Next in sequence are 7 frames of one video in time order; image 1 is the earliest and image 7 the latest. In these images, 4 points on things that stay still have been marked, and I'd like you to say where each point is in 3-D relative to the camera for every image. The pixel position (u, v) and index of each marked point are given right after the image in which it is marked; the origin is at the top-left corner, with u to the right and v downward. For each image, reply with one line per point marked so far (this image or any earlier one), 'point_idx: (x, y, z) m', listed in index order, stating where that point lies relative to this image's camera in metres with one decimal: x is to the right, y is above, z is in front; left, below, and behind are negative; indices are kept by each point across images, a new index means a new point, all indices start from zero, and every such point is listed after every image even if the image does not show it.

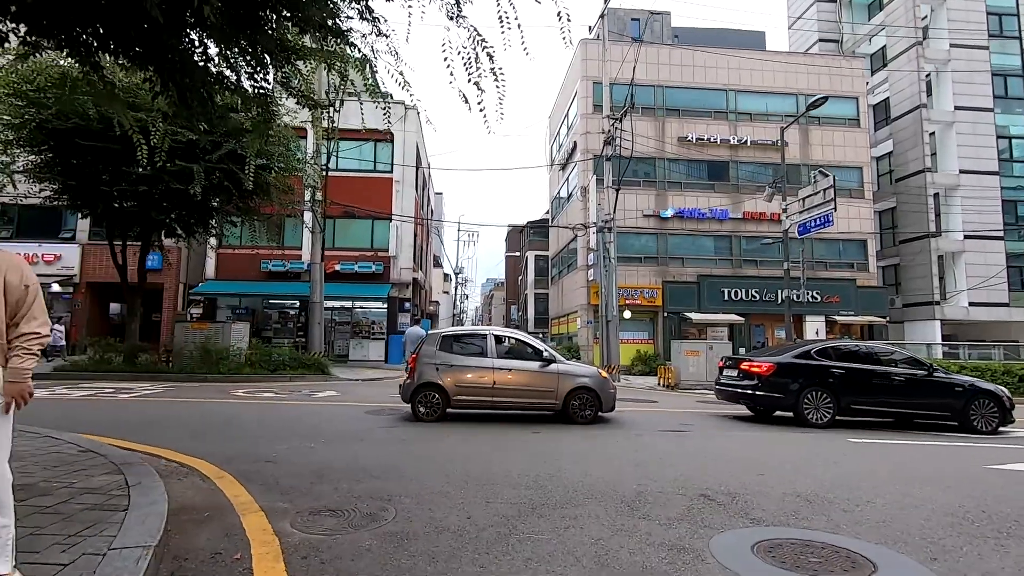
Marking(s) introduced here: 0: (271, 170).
0: (-7.9, +3.9, +17.8) m
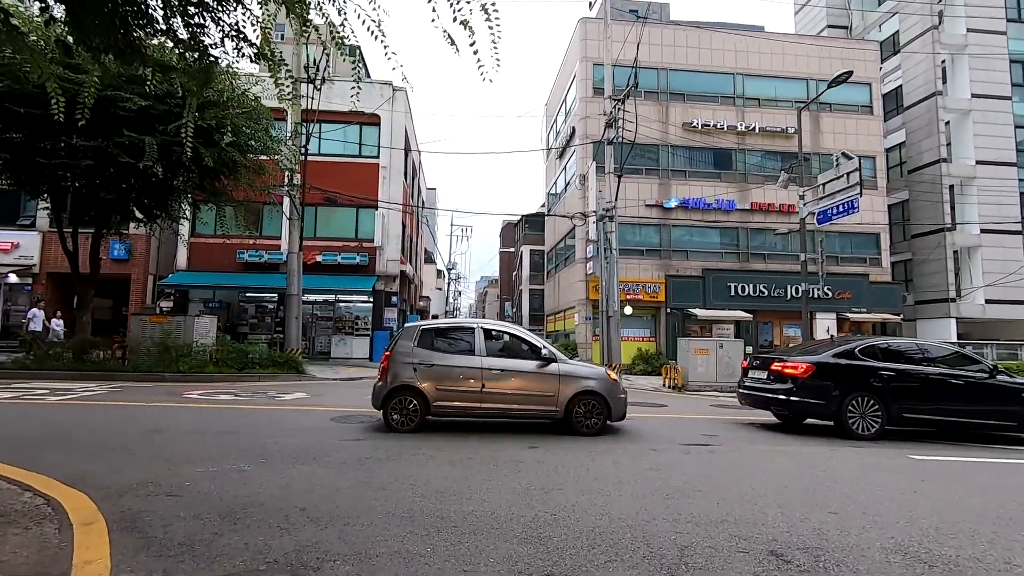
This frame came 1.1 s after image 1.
0: (-8.1, +4.2, +16.1) m
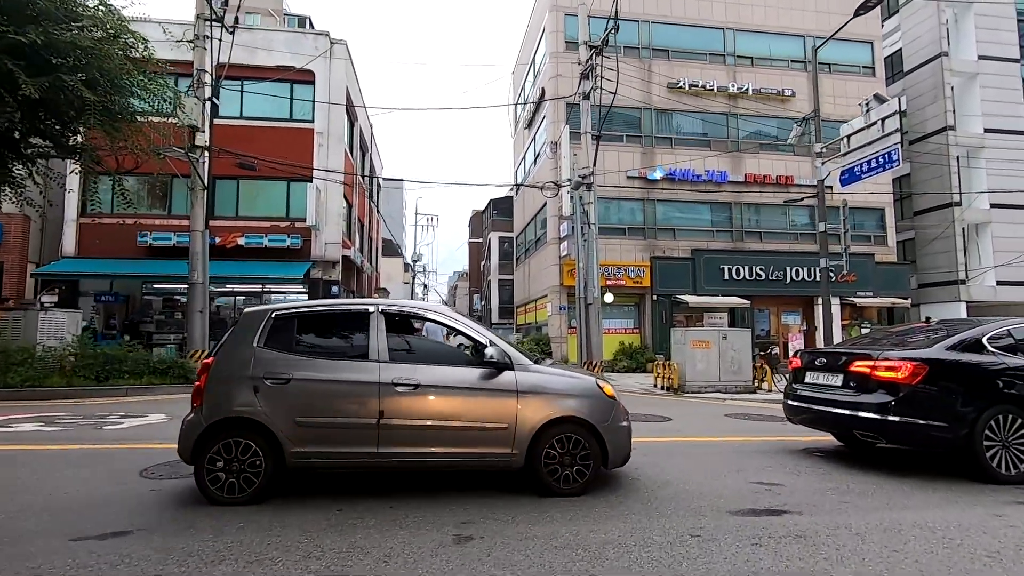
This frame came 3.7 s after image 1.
0: (-9.3, +4.6, +12.0) m
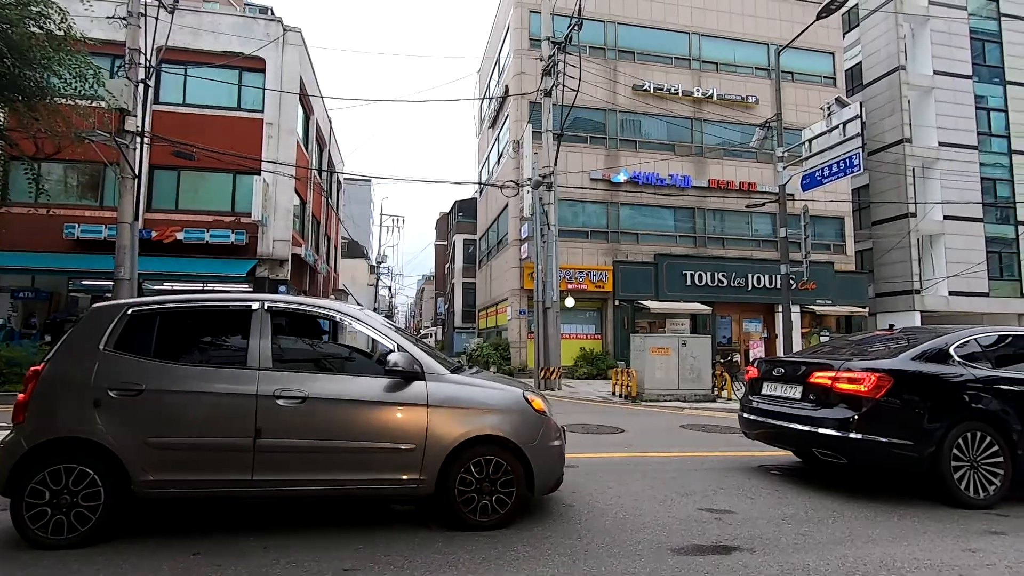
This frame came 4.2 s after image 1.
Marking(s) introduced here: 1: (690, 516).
0: (-10.2, +4.7, +10.8) m
1: (+1.5, -1.9, +4.6) m
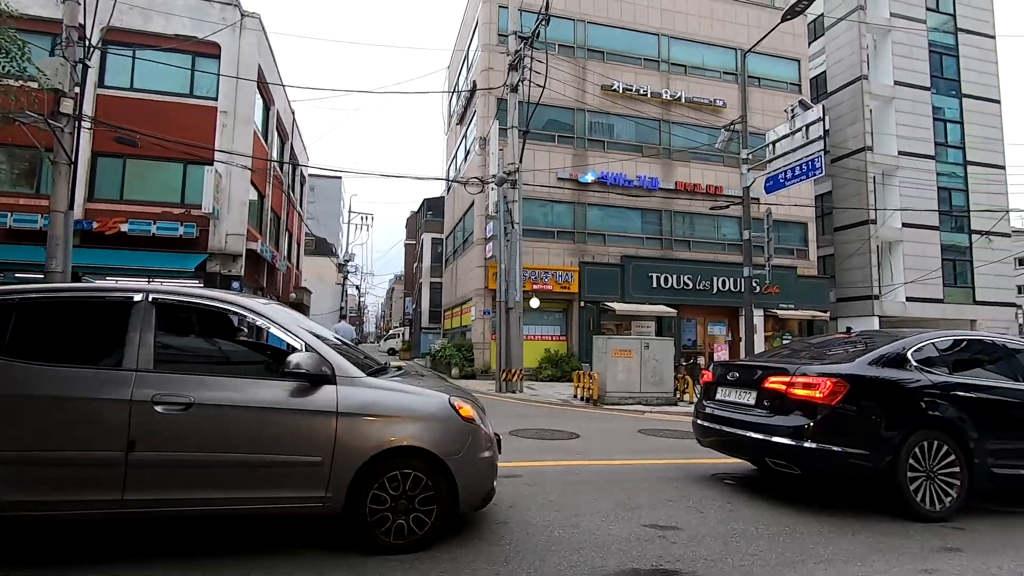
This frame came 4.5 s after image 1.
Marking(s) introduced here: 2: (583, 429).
0: (-11.0, +4.9, +9.8) m
1: (+0.9, -1.9, +4.2) m
2: (+1.3, -2.5, +9.5) m
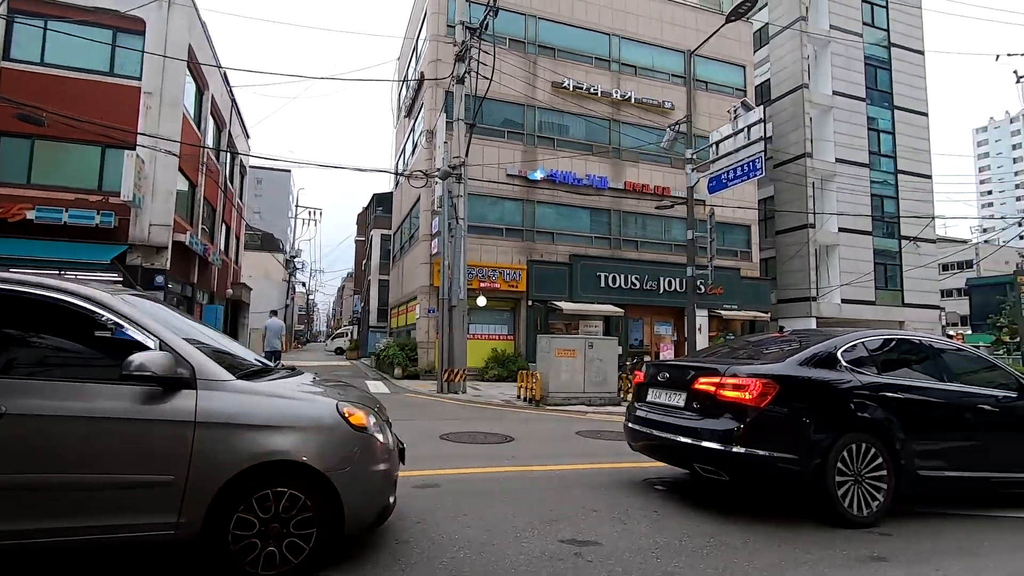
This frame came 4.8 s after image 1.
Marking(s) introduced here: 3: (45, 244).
0: (-12.1, +5.1, +8.4) m
1: (+0.2, -1.9, +3.8) m
2: (+0.1, -2.4, +9.2) m
3: (-14.4, +1.4, +16.5) m
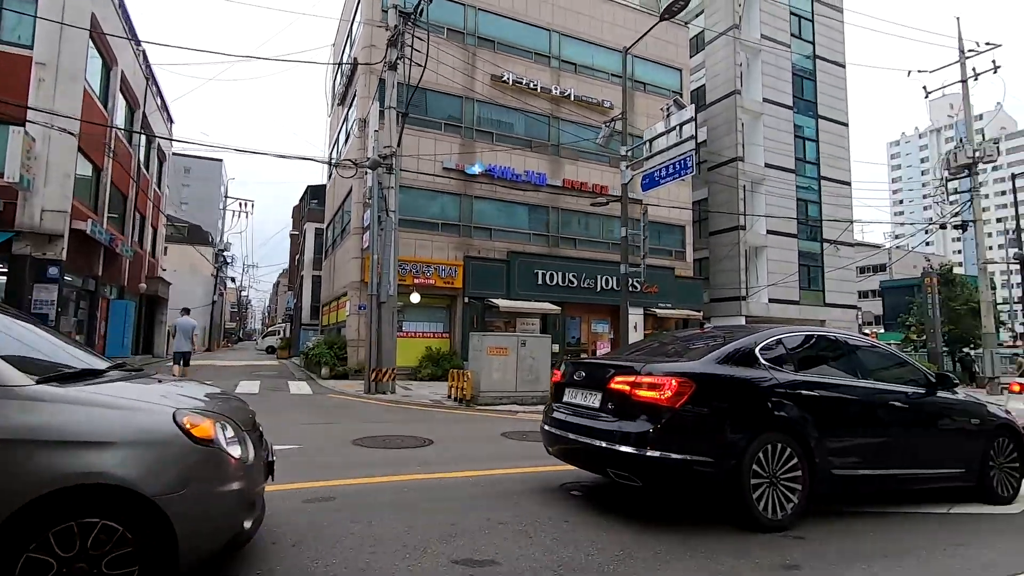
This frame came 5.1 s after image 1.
0: (-13.1, +5.3, +6.7) m
1: (-0.5, -1.8, +3.3) m
2: (-1.2, -2.4, +8.7) m
3: (-16.3, +1.6, +14.5) m
